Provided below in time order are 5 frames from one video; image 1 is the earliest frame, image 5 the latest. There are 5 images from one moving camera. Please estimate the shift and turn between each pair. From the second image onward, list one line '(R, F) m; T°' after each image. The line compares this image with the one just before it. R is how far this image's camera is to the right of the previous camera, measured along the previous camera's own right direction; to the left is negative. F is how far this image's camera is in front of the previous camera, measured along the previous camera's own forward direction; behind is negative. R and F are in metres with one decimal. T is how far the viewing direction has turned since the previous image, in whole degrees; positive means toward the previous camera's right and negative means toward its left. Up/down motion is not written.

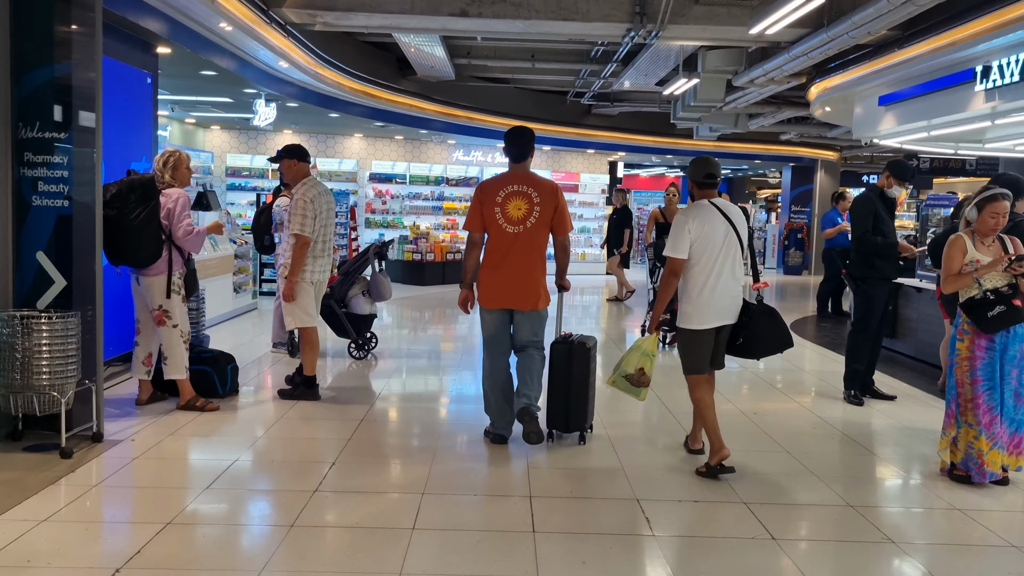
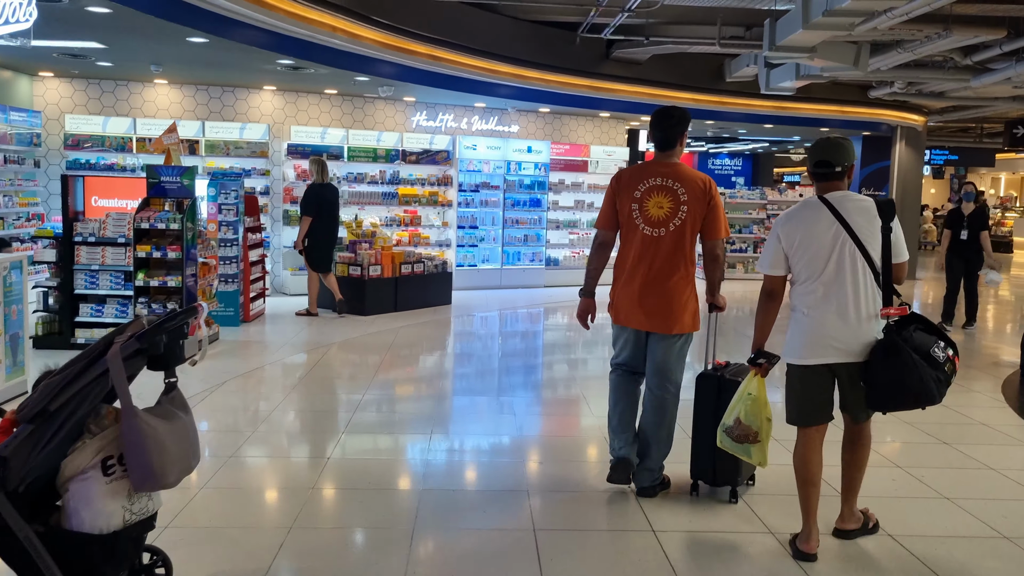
(-0.1, +3.8) m; +2°
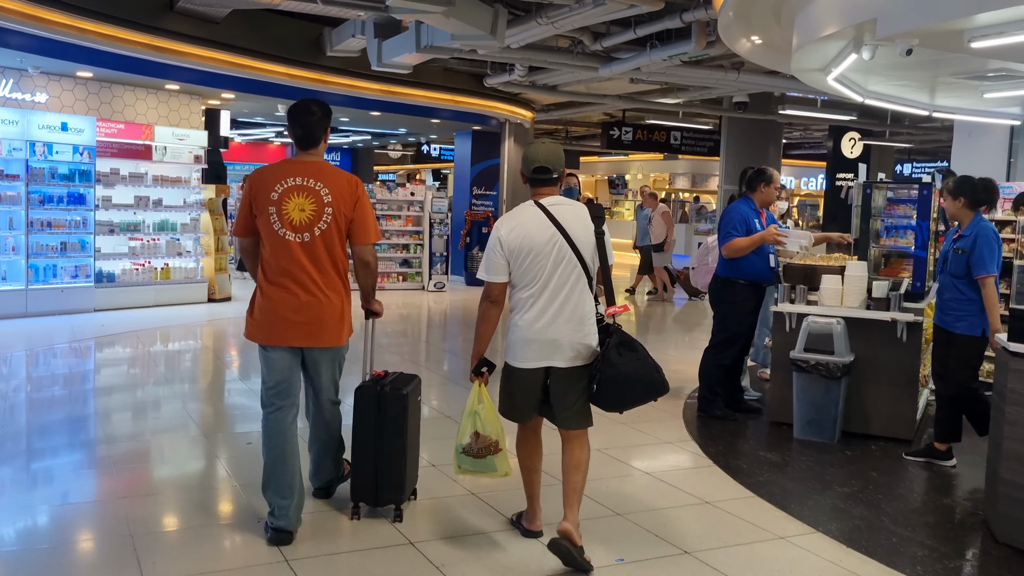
(+0.3, +1.7) m; +26°
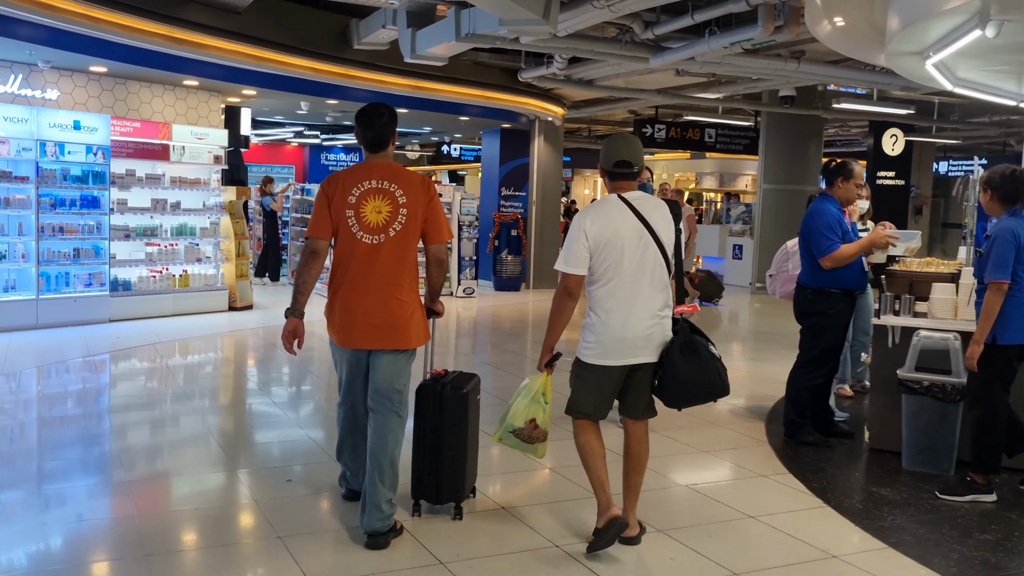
(-0.2, +0.5) m; -1°
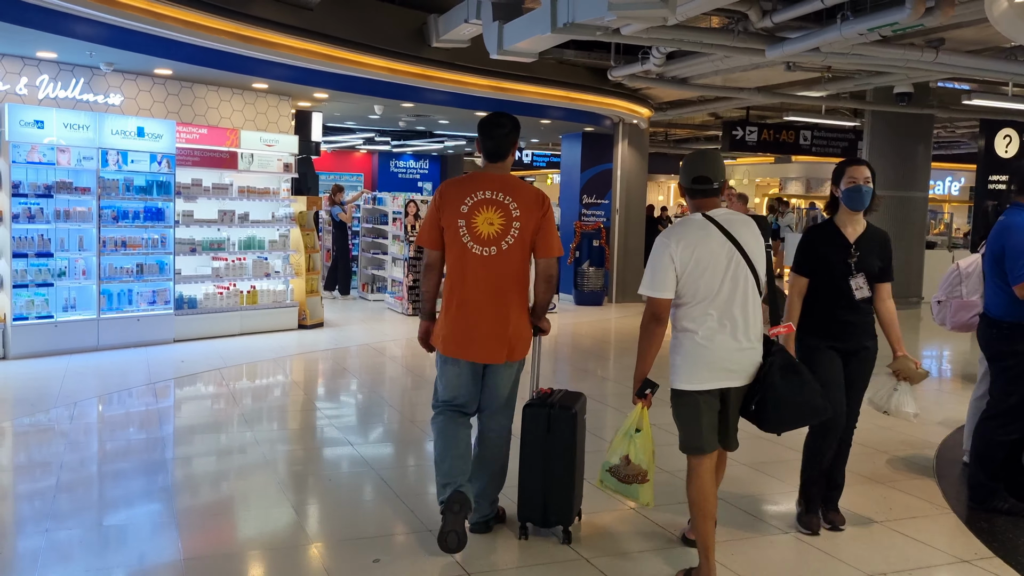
(-0.2, +0.6) m; -4°
